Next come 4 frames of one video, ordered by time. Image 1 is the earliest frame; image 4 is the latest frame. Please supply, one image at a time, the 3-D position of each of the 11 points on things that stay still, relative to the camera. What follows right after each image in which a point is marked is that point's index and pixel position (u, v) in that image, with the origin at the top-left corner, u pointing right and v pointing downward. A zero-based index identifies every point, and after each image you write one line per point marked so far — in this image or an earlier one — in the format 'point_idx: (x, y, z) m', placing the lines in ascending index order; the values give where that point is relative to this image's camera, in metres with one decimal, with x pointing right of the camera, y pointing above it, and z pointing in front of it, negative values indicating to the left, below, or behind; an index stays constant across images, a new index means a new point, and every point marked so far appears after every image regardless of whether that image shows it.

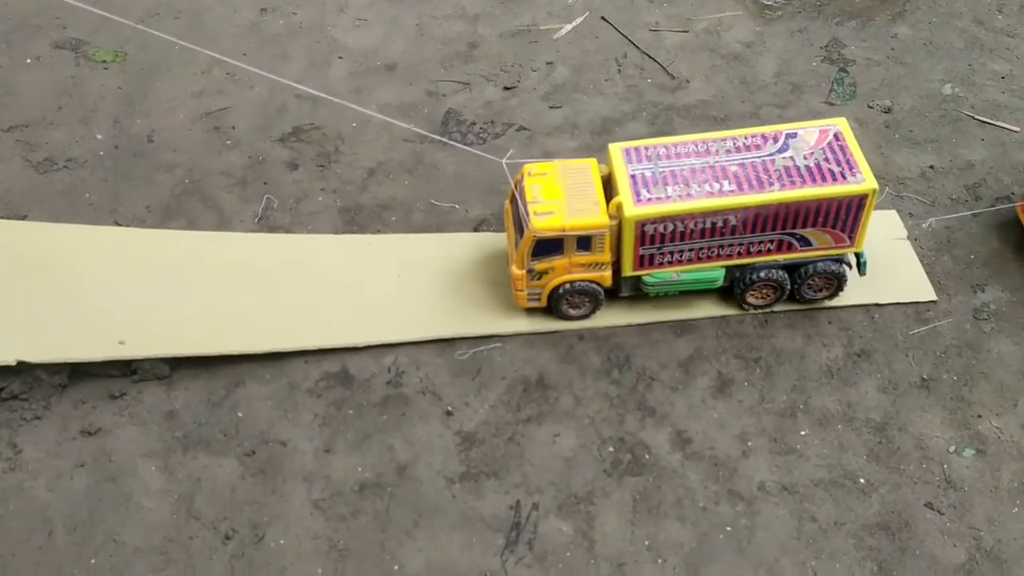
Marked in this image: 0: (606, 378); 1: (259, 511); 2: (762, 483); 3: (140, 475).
0: (+0.8, -0.7, +7.5) m
1: (-1.9, -1.6, +6.7) m
2: (+1.9, -1.5, +6.9) m
3: (-2.8, -1.4, +6.9) m
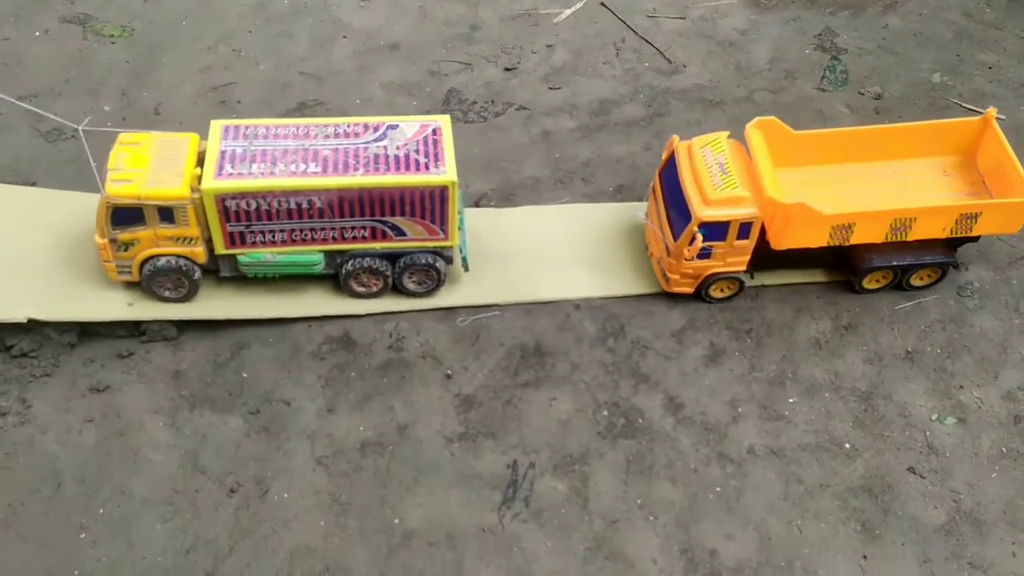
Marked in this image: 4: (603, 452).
0: (+0.8, -0.5, +7.8) m
1: (-1.9, -1.3, +6.9) m
2: (+1.9, -1.2, +7.1) m
3: (-2.8, -1.1, +7.1) m
4: (+0.7, -1.3, +7.1) m
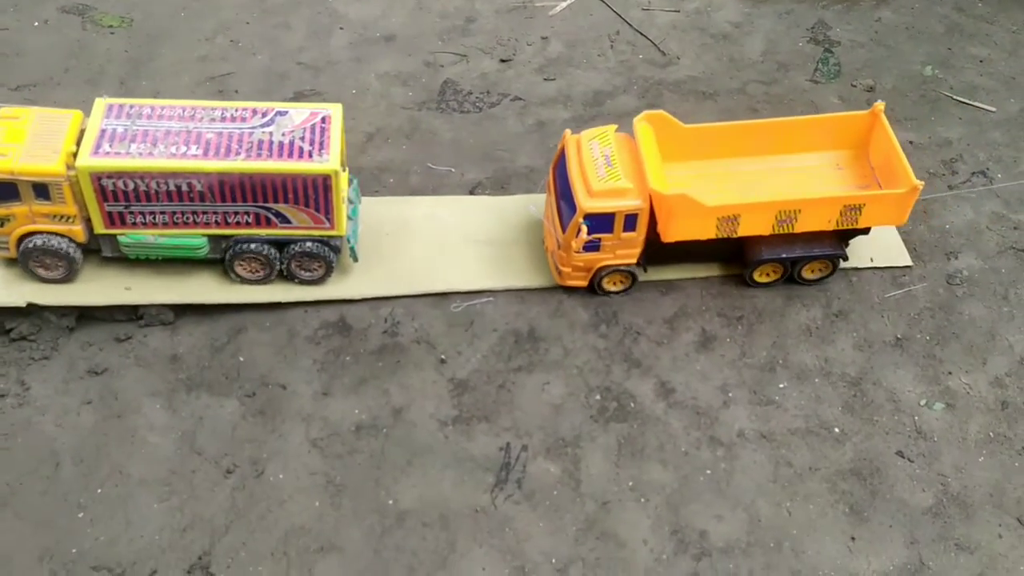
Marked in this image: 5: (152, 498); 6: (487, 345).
0: (+0.7, -0.4, +7.8) m
1: (-1.9, -1.2, +7.0) m
2: (+1.8, -1.1, +7.2) m
3: (-2.9, -1.0, +7.2) m
4: (+0.6, -1.1, +7.2) m
5: (-2.6, -1.5, +6.7) m
6: (-0.2, -0.5, +7.7) m
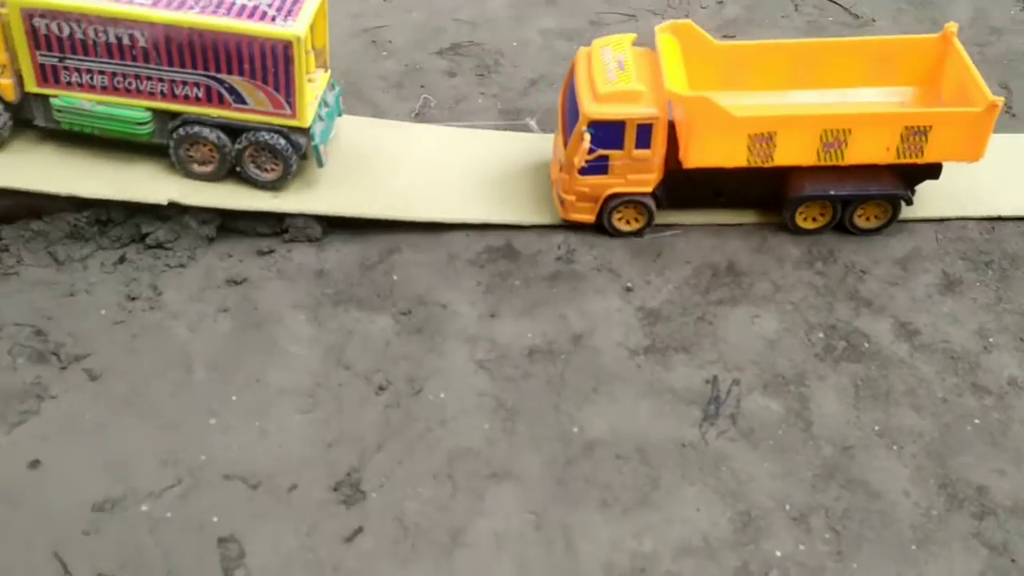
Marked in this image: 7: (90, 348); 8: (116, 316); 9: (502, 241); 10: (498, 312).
0: (+2.1, +0.1, +6.6) m
1: (-0.6, -0.5, +5.9) m
2: (+3.1, -0.6, +5.8) m
3: (-1.5, -0.2, +6.2) m
4: (+2.0, -0.5, +5.8) m
5: (-1.4, -0.7, +5.6) m
6: (+1.2, +0.1, +6.5) m
7: (-2.7, -0.4, +6.0) m
8: (-2.7, -0.2, +6.2) m
9: (-0.1, +0.4, +6.8) m
10: (-0.1, -0.2, +6.3) m
